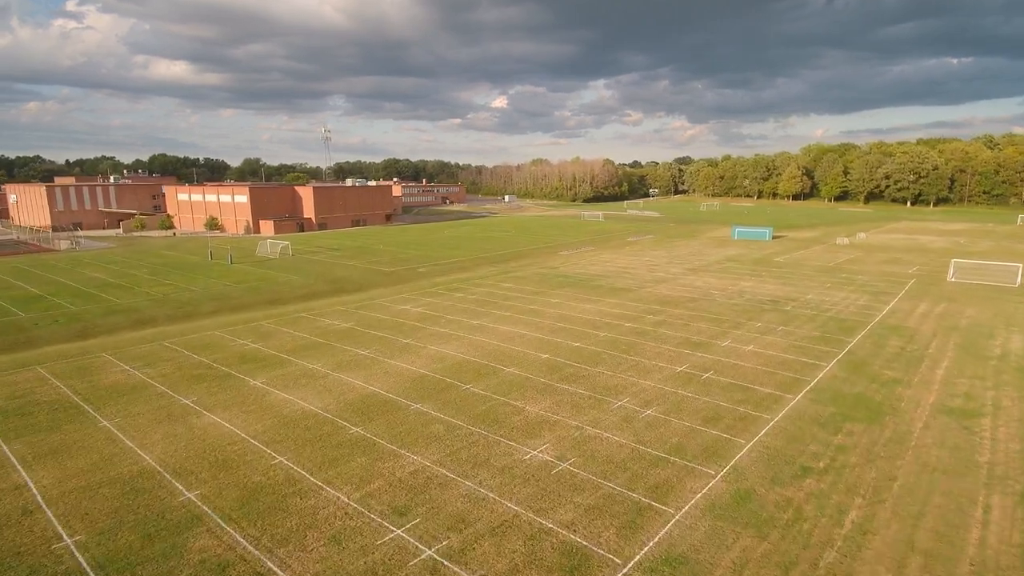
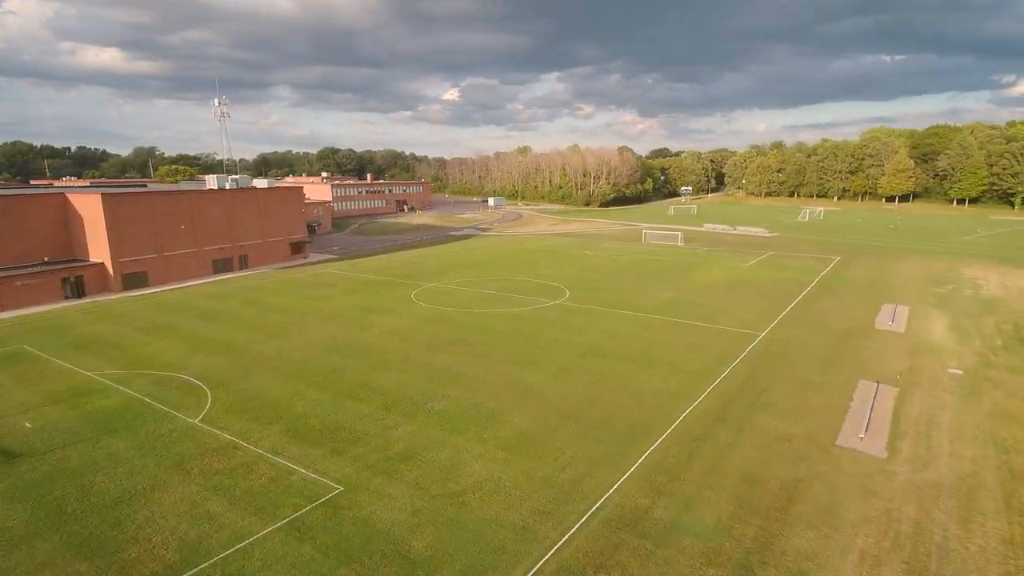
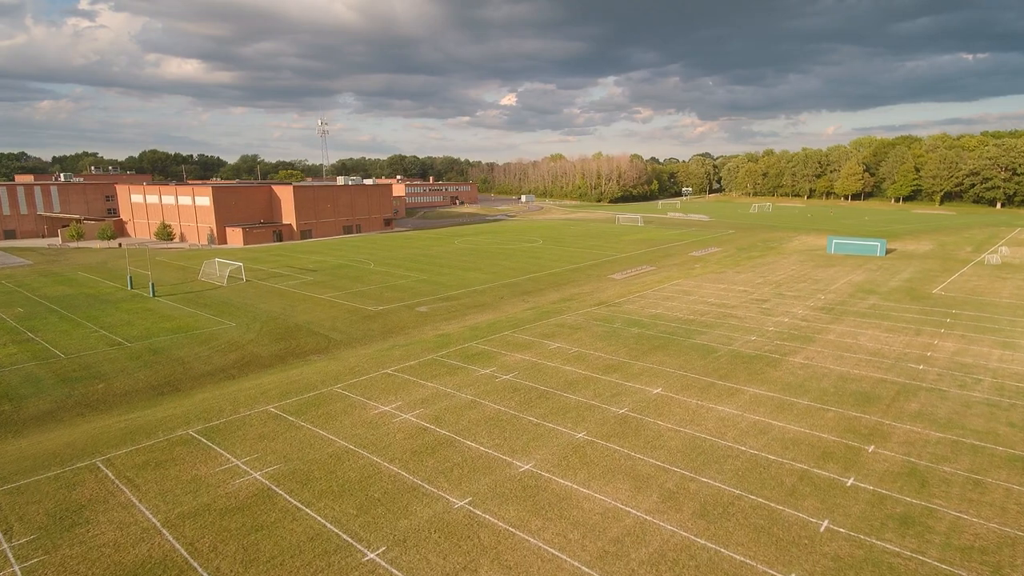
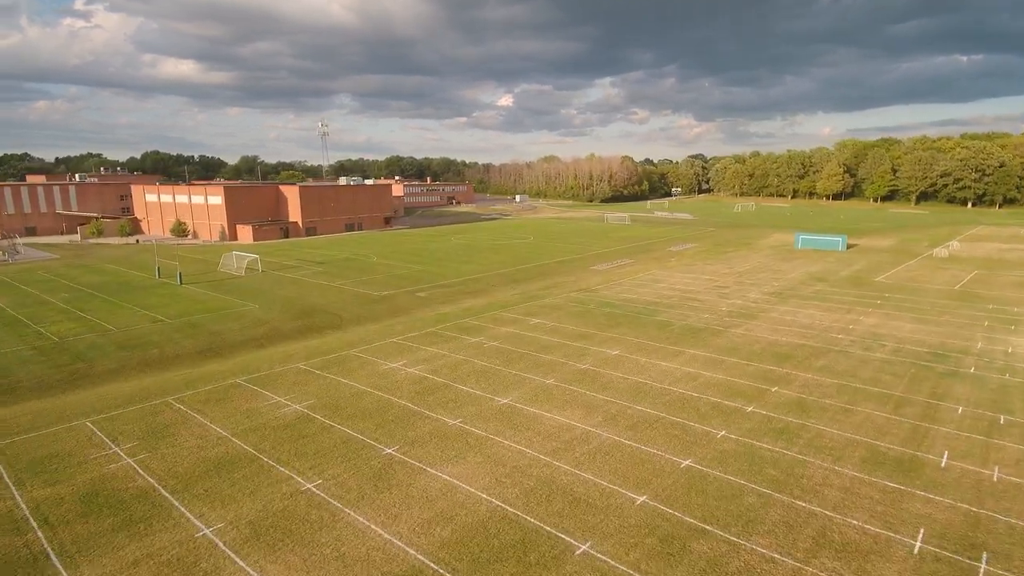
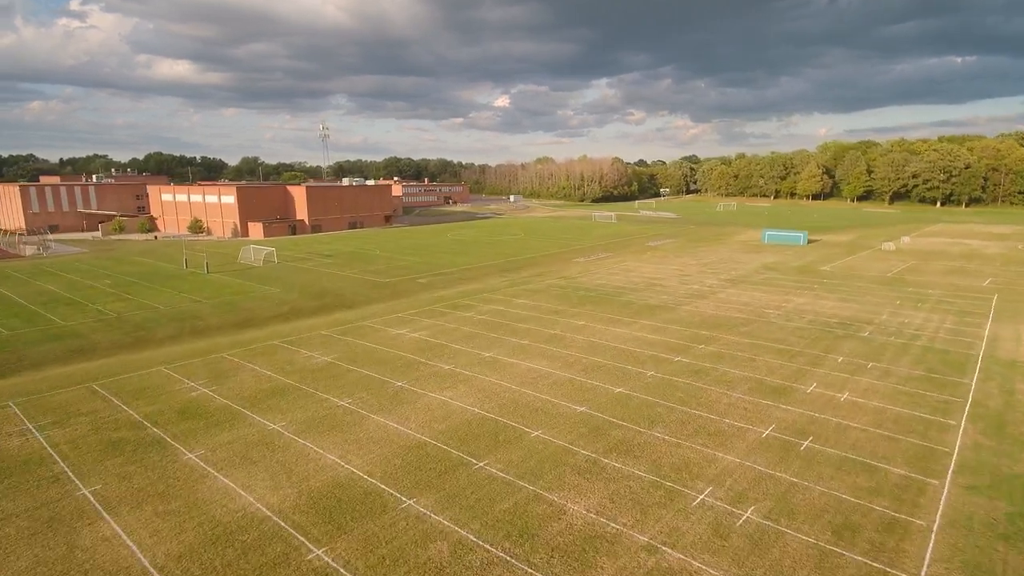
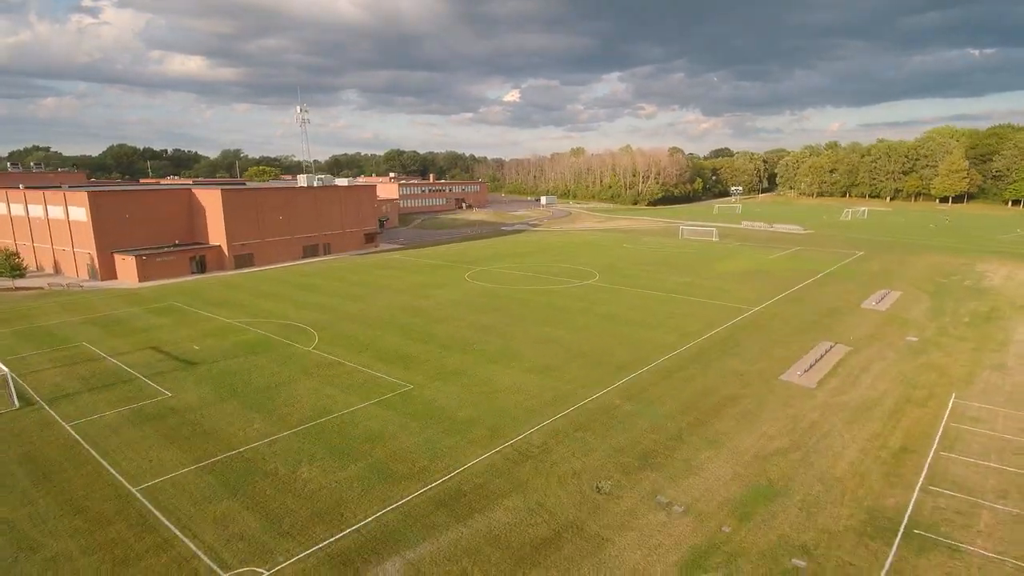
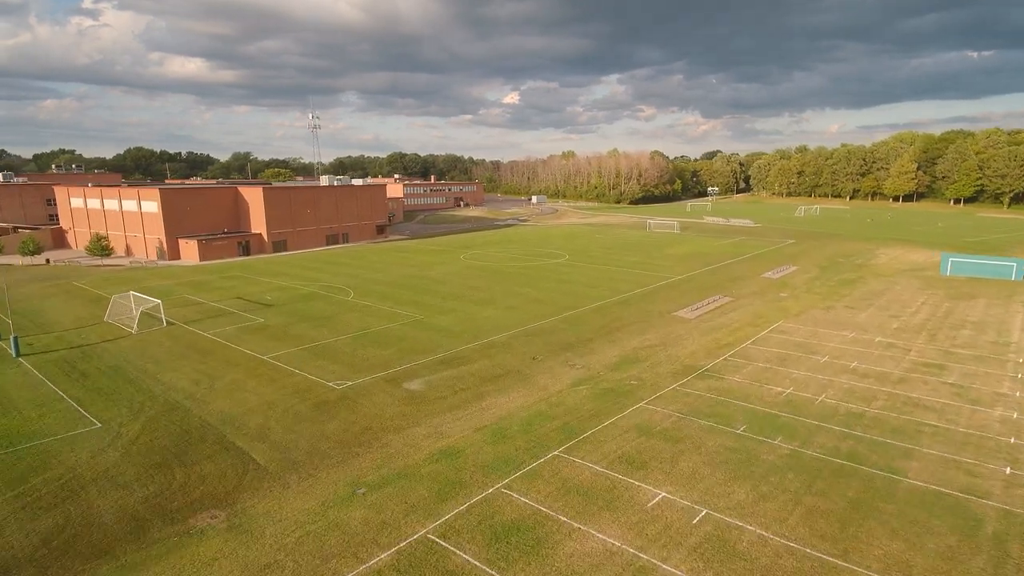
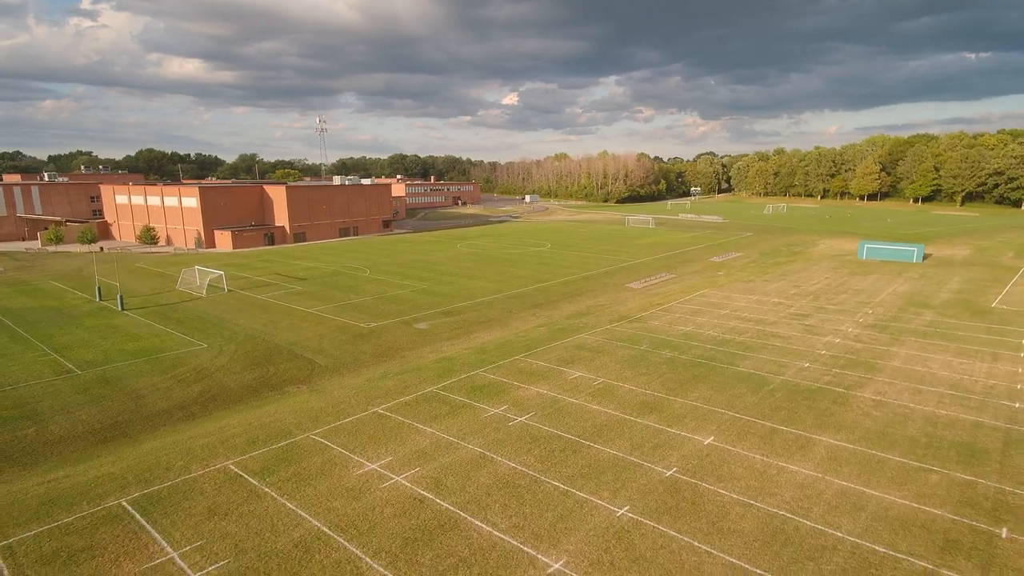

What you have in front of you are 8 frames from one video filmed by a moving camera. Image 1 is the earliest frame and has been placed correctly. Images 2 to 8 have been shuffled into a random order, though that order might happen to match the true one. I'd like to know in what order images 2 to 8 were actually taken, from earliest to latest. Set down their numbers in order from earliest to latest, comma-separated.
5, 4, 3, 8, 7, 6, 2
